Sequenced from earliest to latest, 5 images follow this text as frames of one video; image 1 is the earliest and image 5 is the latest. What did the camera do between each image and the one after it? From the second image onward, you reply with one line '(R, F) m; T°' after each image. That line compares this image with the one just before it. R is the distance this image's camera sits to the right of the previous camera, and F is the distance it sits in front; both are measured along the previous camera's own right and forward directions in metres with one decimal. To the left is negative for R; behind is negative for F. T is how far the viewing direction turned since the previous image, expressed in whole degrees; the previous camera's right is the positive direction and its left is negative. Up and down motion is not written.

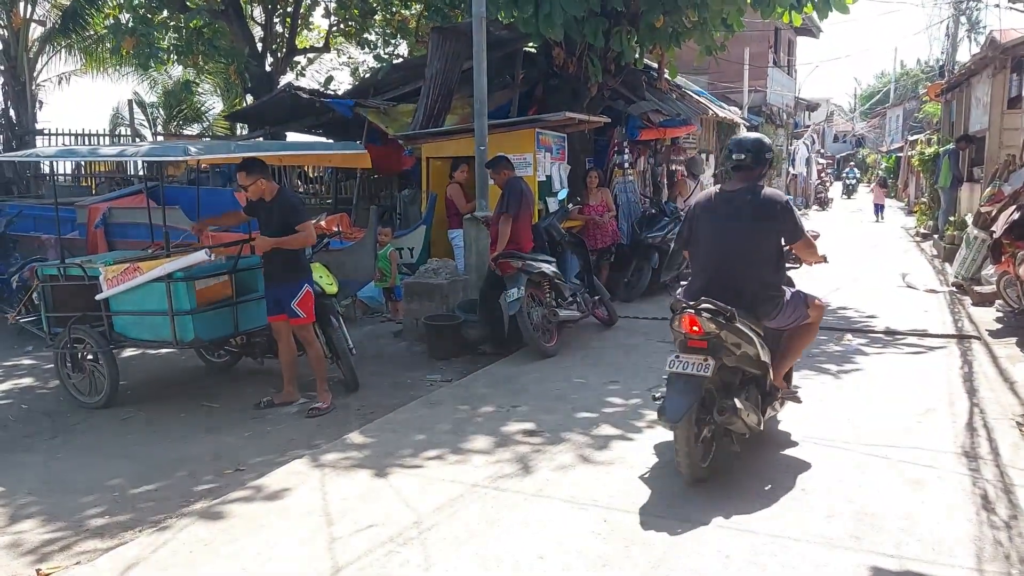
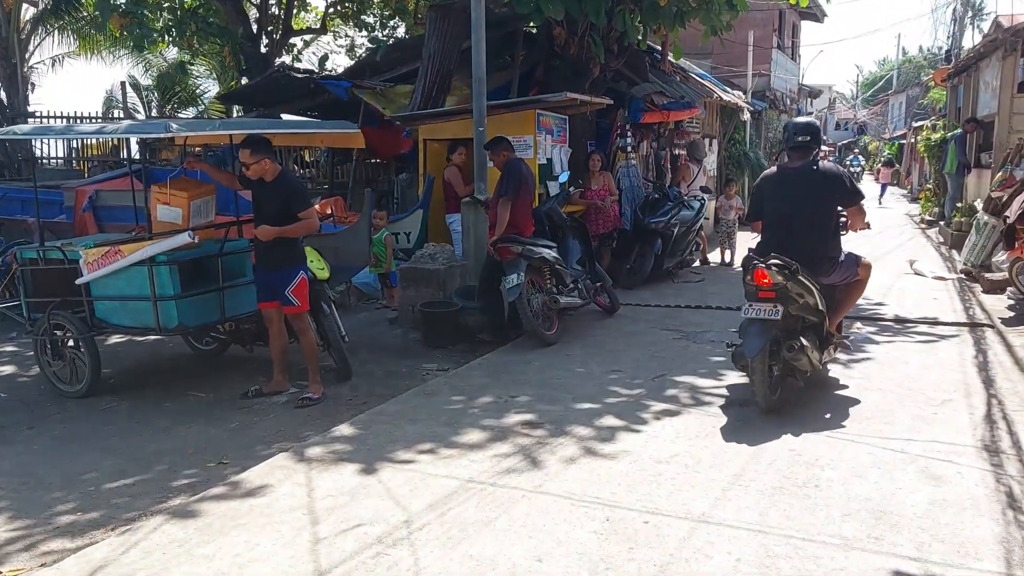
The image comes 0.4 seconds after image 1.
(0.0, +0.2) m; 0°
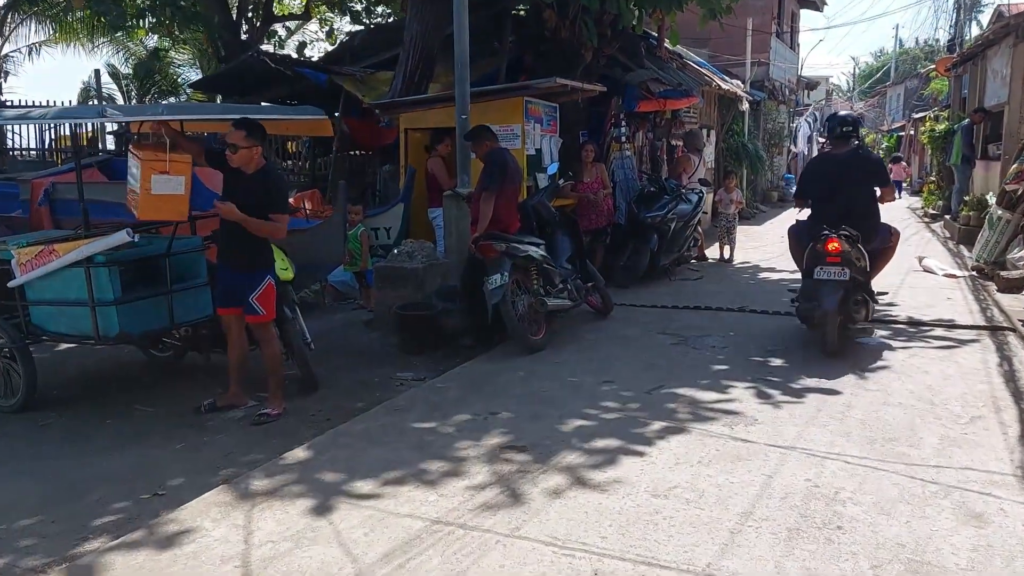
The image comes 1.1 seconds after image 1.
(+0.1, +0.5) m; 0°
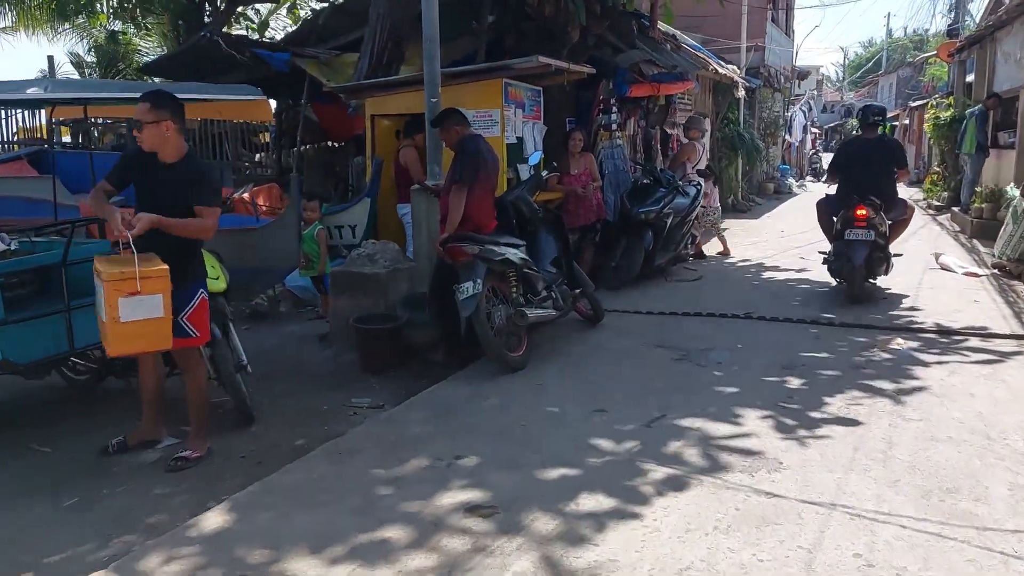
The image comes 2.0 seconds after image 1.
(+0.1, +0.8) m; +1°
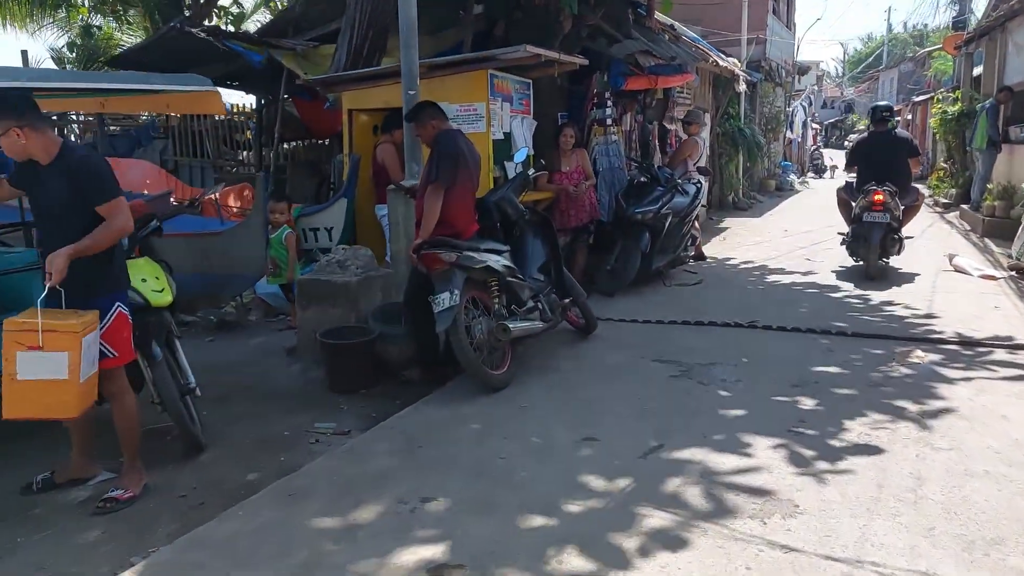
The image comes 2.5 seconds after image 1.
(+0.1, +0.5) m; 0°
